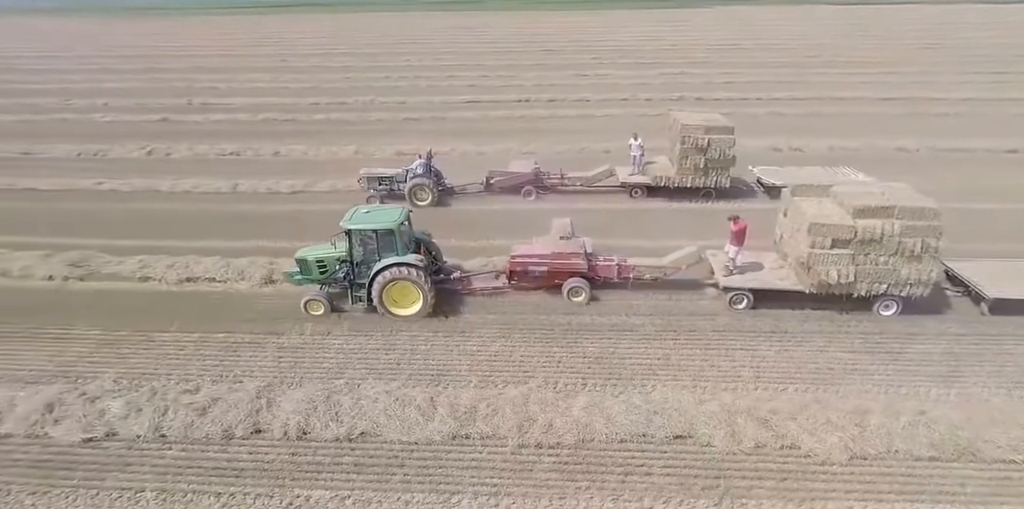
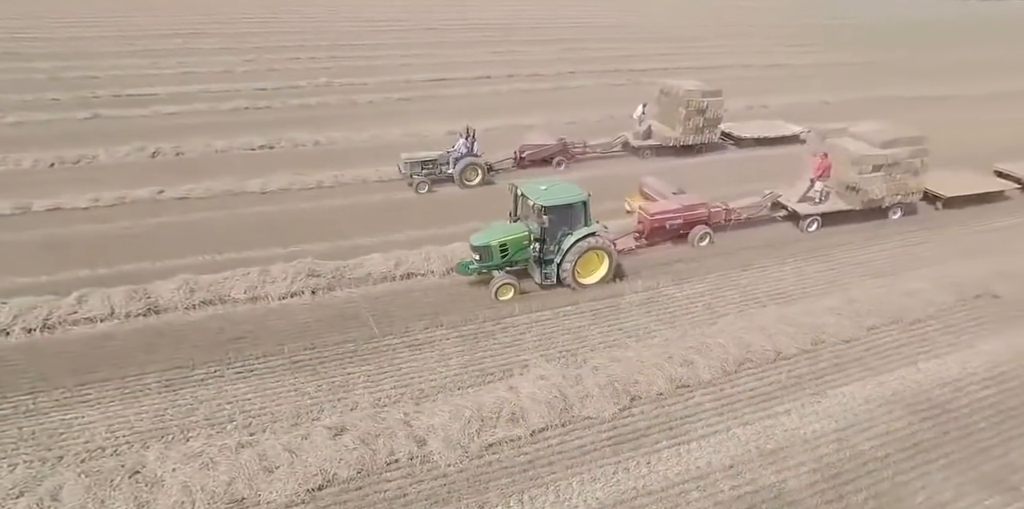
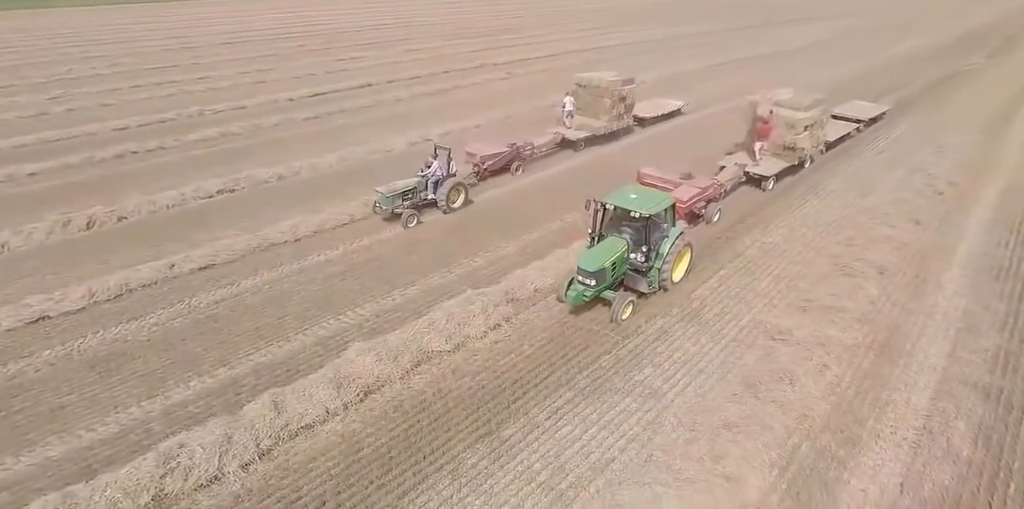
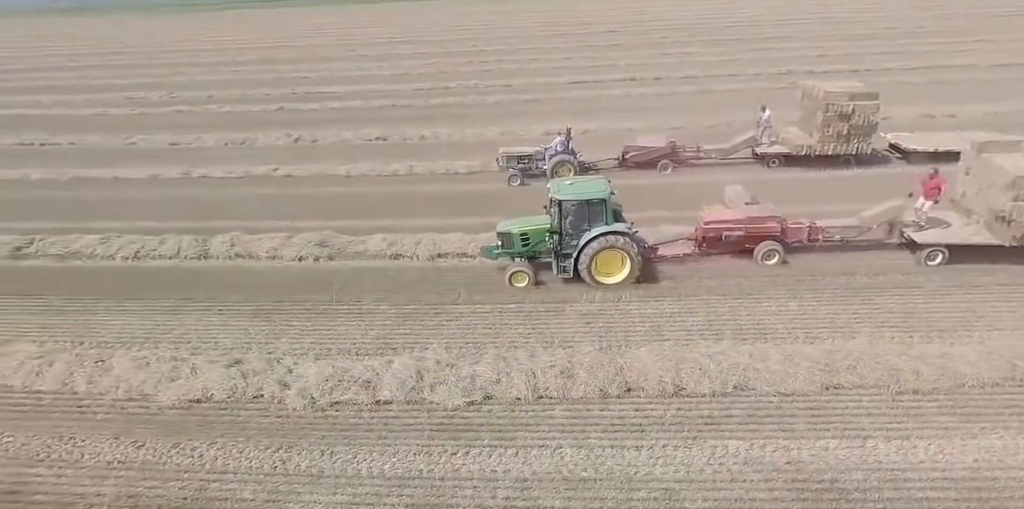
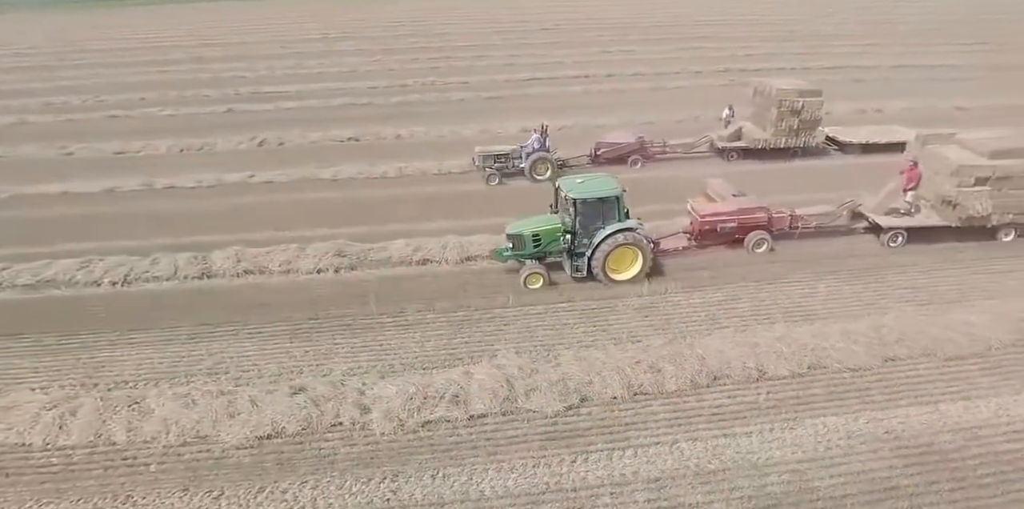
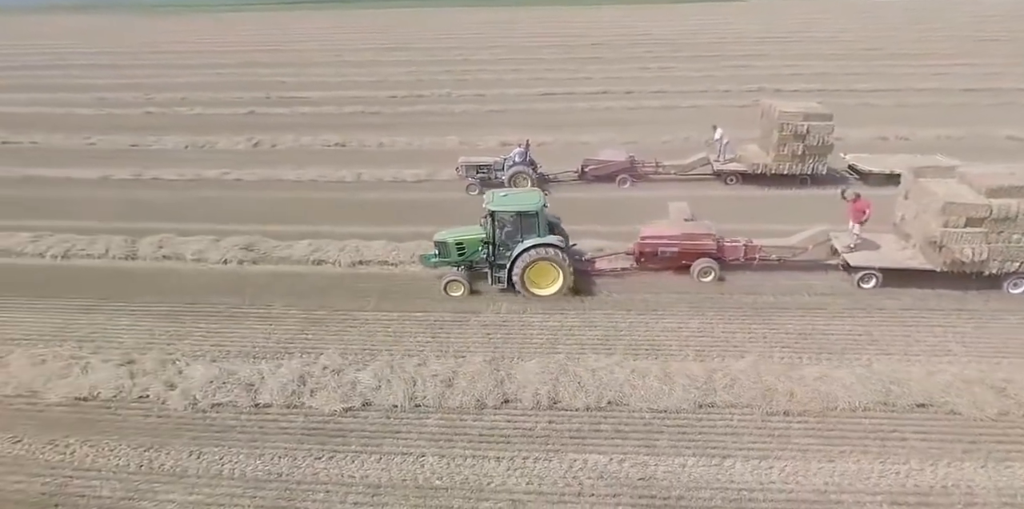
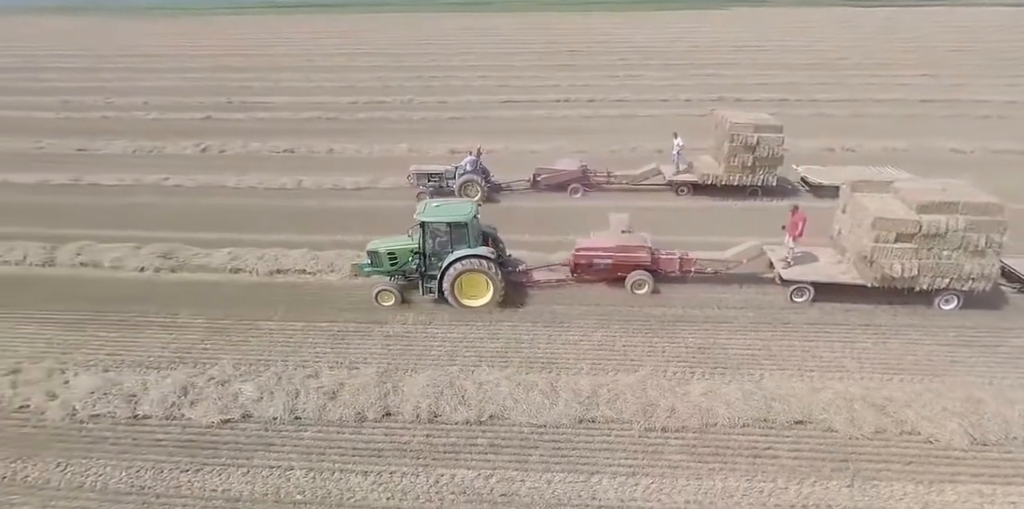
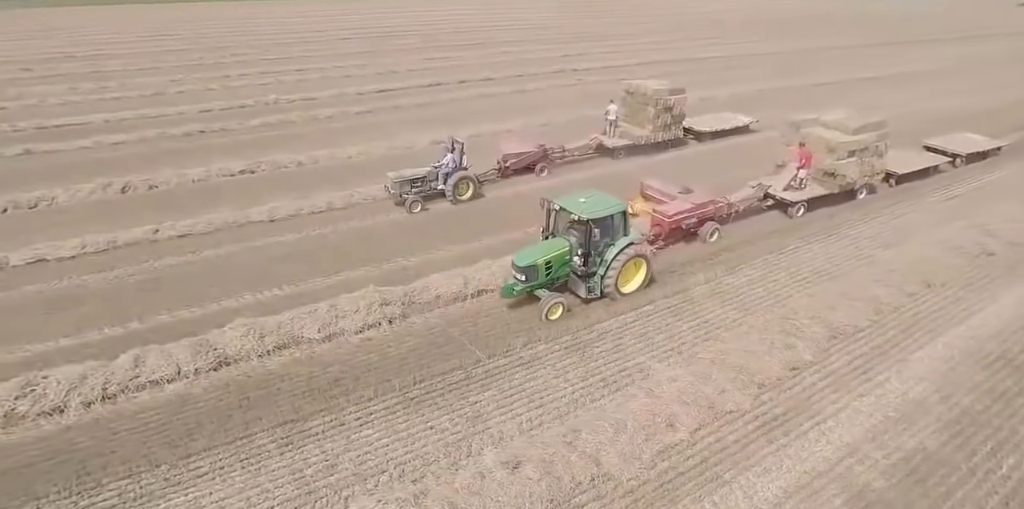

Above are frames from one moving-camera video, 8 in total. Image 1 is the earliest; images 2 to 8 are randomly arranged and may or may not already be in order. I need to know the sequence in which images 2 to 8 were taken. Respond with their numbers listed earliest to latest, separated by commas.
7, 6, 4, 5, 2, 8, 3
